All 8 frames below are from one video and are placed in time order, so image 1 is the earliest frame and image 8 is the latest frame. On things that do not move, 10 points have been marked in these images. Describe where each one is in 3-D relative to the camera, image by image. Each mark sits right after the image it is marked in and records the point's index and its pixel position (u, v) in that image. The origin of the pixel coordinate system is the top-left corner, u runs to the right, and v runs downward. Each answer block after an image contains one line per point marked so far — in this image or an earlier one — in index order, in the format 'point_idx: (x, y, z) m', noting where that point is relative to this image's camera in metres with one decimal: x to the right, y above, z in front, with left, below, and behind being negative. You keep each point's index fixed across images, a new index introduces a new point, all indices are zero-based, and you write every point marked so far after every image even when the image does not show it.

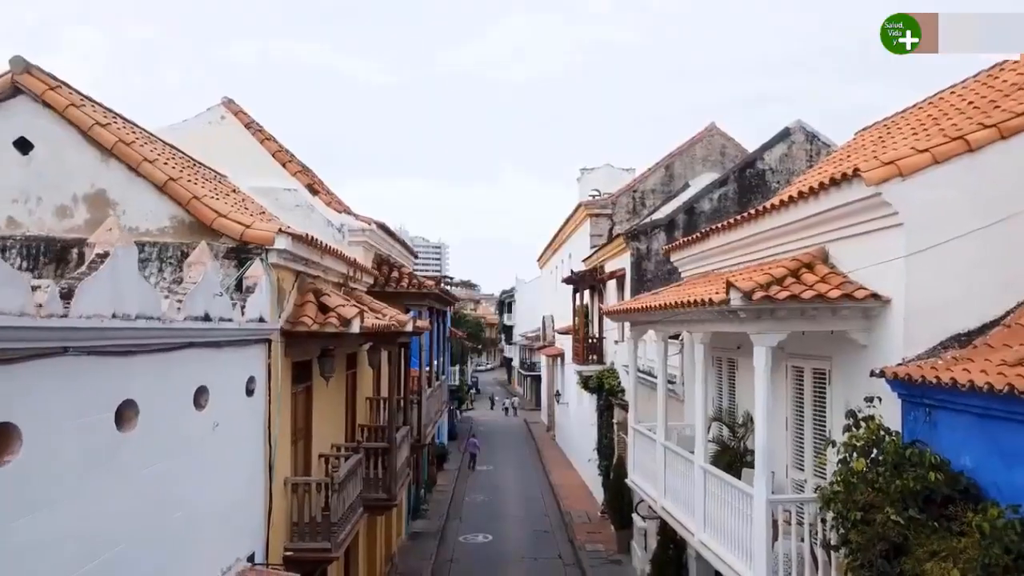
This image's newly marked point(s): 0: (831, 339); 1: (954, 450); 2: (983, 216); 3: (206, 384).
0: (+3.0, -0.5, +7.2) m
1: (+3.2, -1.2, +5.4) m
2: (+3.9, +0.6, +6.3) m
3: (-2.4, -0.8, +6.1) m
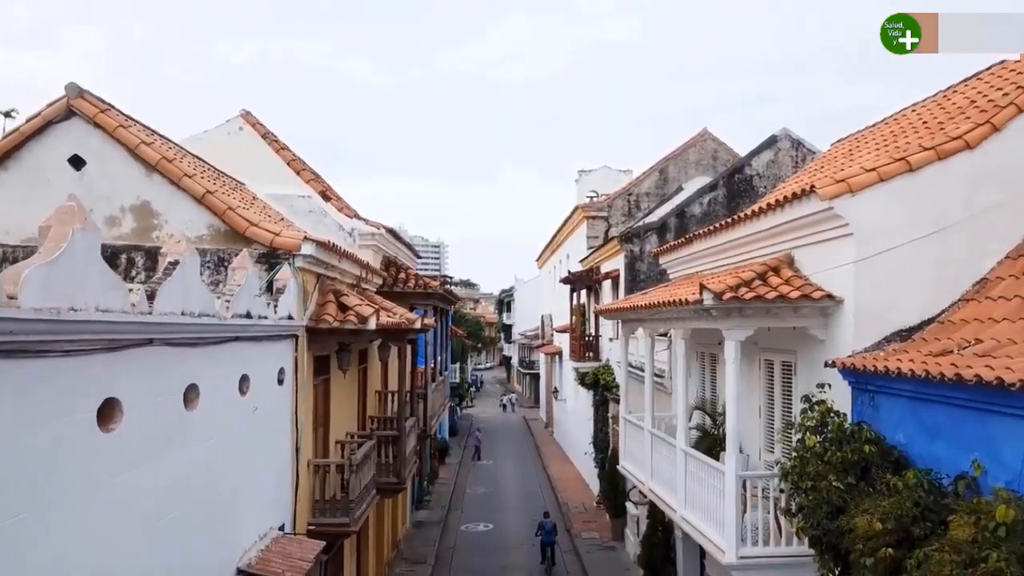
0: (+3.0, -0.5, +8.1) m
1: (+3.2, -1.2, +6.3) m
2: (+3.9, +0.6, +7.3) m
3: (-2.4, -0.8, +7.1) m
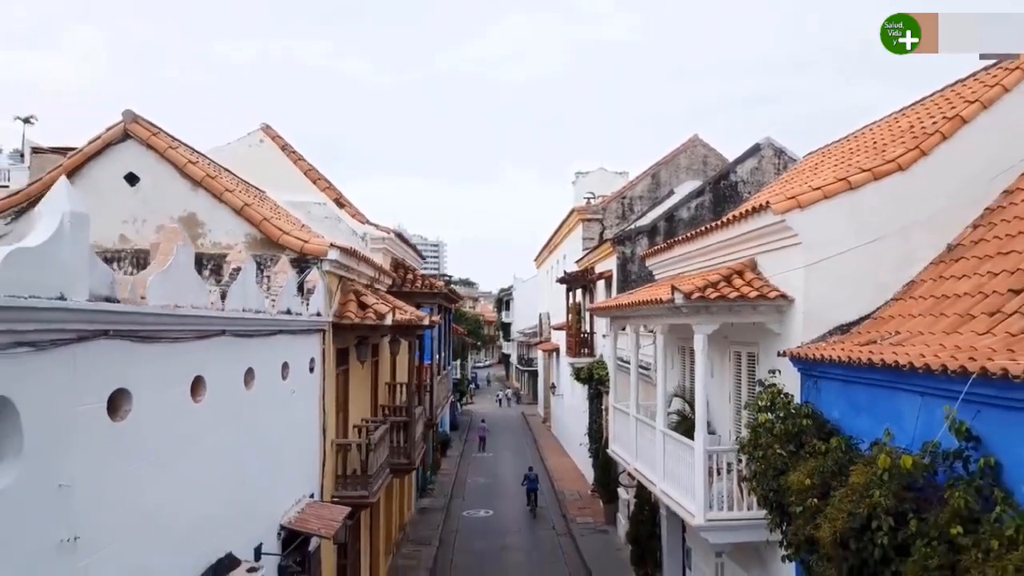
0: (+3.0, -0.5, +9.4) m
1: (+3.2, -1.2, +7.6) m
2: (+3.9, +0.6, +8.6) m
3: (-2.4, -0.8, +8.4) m
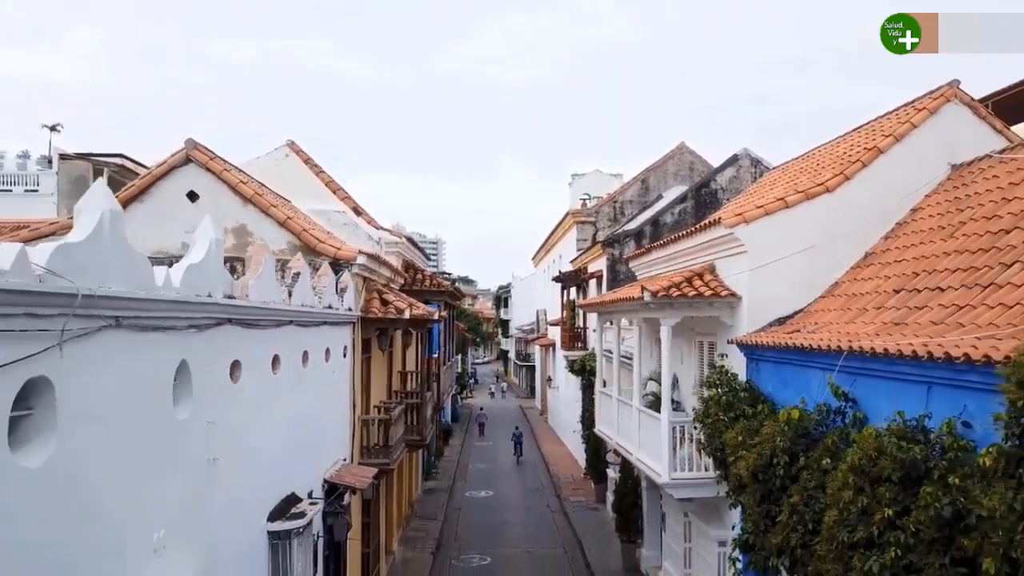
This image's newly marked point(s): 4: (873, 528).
0: (+3.0, -0.5, +11.3) m
1: (+3.2, -1.2, +9.6) m
2: (+3.9, +0.6, +10.5) m
3: (-2.5, -0.8, +10.3) m
4: (+2.5, -1.6, +5.2) m
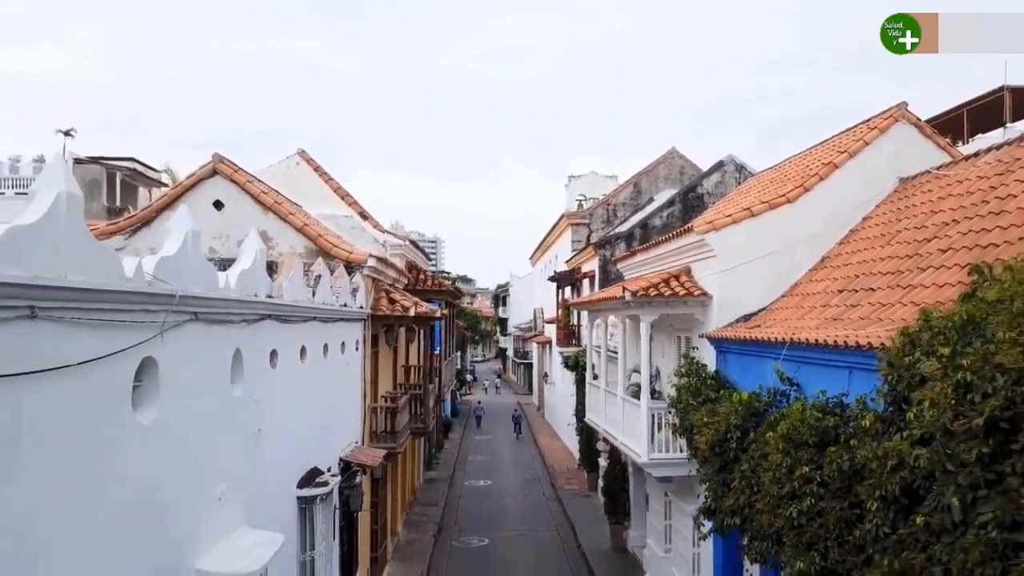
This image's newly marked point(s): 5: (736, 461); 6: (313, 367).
0: (+2.9, -0.5, +12.6) m
1: (+3.1, -1.2, +10.8) m
2: (+3.8, +0.6, +11.8) m
3: (-2.5, -0.8, +11.6) m
4: (+2.4, -1.7, +6.5) m
5: (+2.5, -1.9, +8.4) m
6: (-2.5, -1.0, +9.5) m
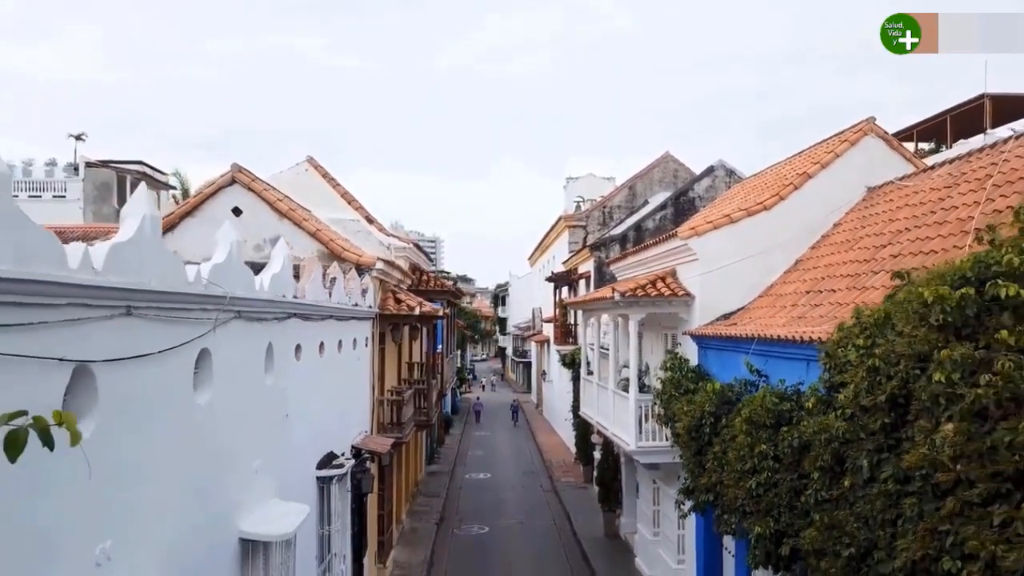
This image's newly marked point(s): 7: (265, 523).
0: (+2.9, -0.5, +13.6) m
1: (+3.1, -1.2, +11.8) m
2: (+3.8, +0.6, +12.7) m
3: (-2.6, -0.8, +12.5) m
4: (+2.4, -1.7, +7.5) m
5: (+2.4, -1.9, +9.4) m
6: (-2.5, -1.0, +10.5) m
7: (-2.3, -2.2, +7.1) m
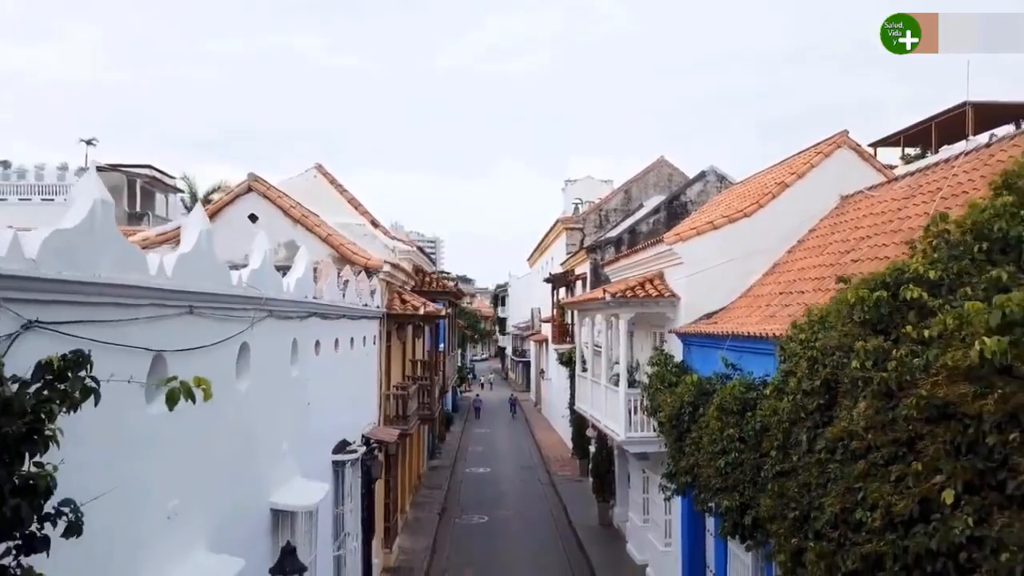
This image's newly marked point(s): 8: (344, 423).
0: (+2.9, -0.6, +14.6) m
1: (+3.1, -1.2, +12.8) m
2: (+3.8, +0.5, +13.7) m
3: (-2.6, -0.8, +13.5) m
4: (+2.3, -1.7, +8.5) m
5: (+2.4, -1.9, +10.4) m
6: (-2.6, -1.0, +11.5) m
7: (-2.3, -2.2, +8.0) m
8: (-2.5, -2.0, +11.4) m
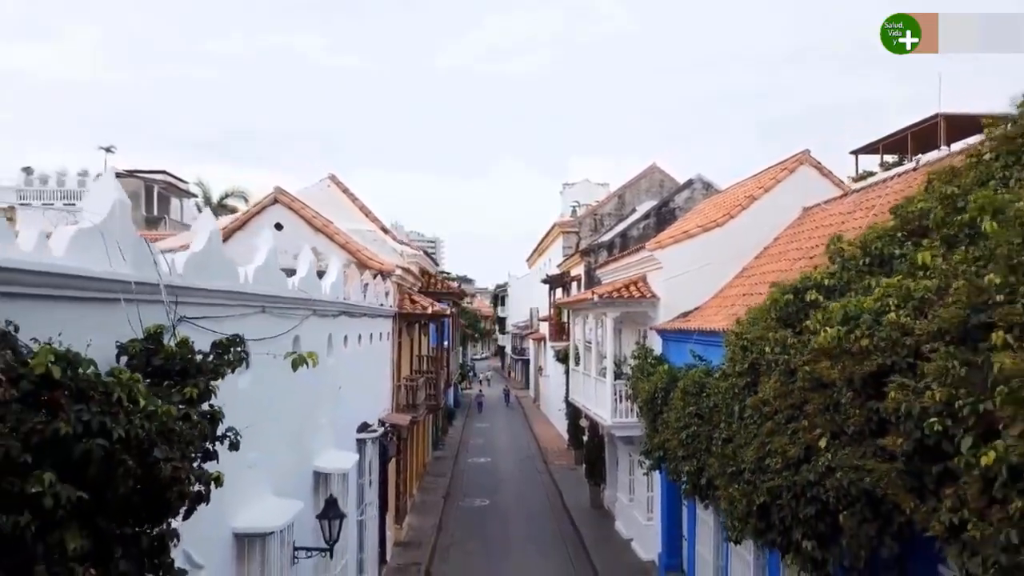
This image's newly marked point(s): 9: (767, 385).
0: (+2.8, -0.6, +16.3) m
1: (+3.0, -1.3, +14.6) m
2: (+3.7, +0.5, +15.5) m
3: (-2.6, -0.9, +15.3) m
4: (+2.3, -1.7, +10.2) m
5: (+2.4, -2.0, +12.1) m
6: (-2.6, -1.1, +13.2) m
7: (-2.3, -2.2, +9.8) m
8: (-2.5, -2.1, +13.1) m
9: (+2.4, -0.9, +7.2) m
